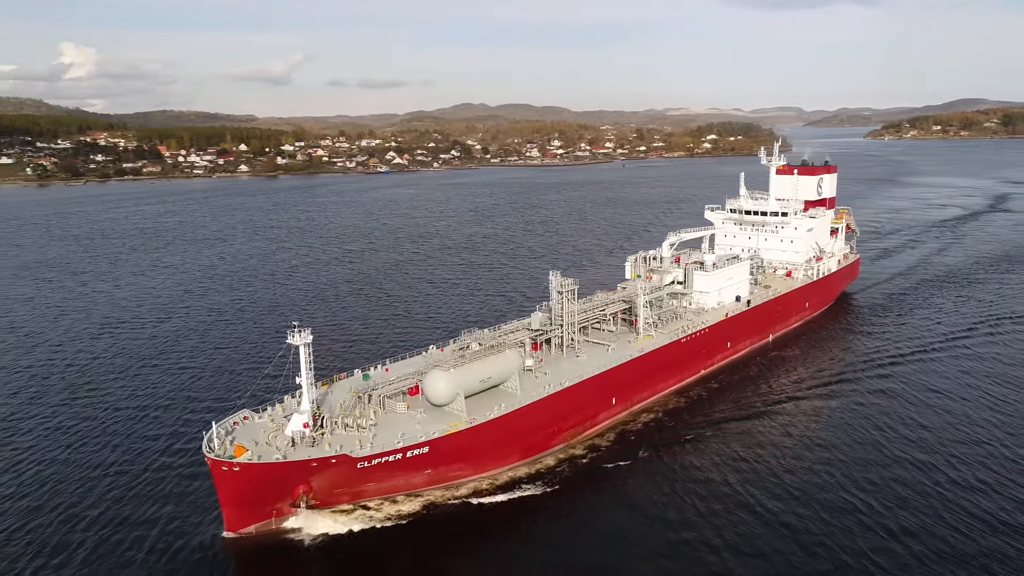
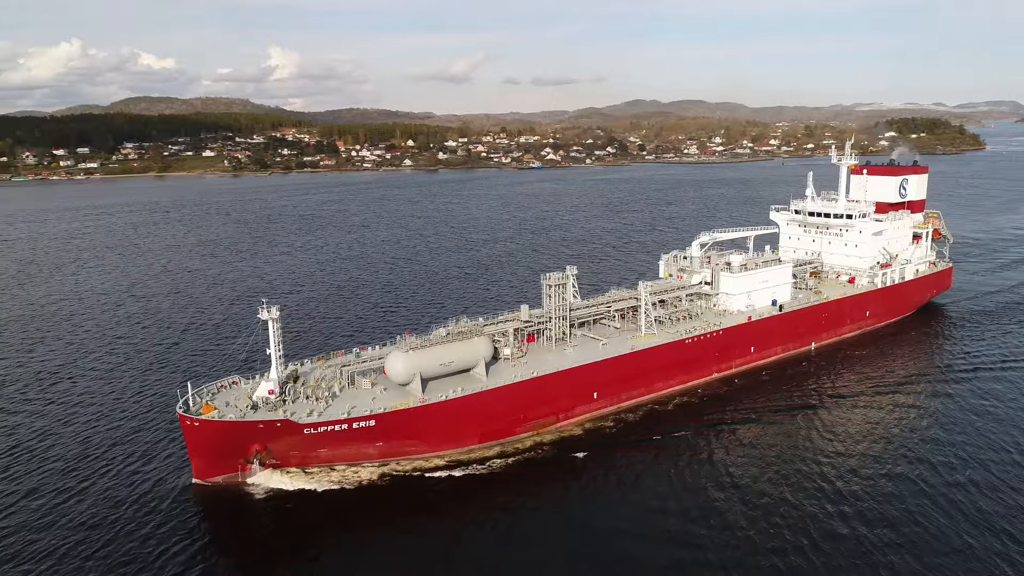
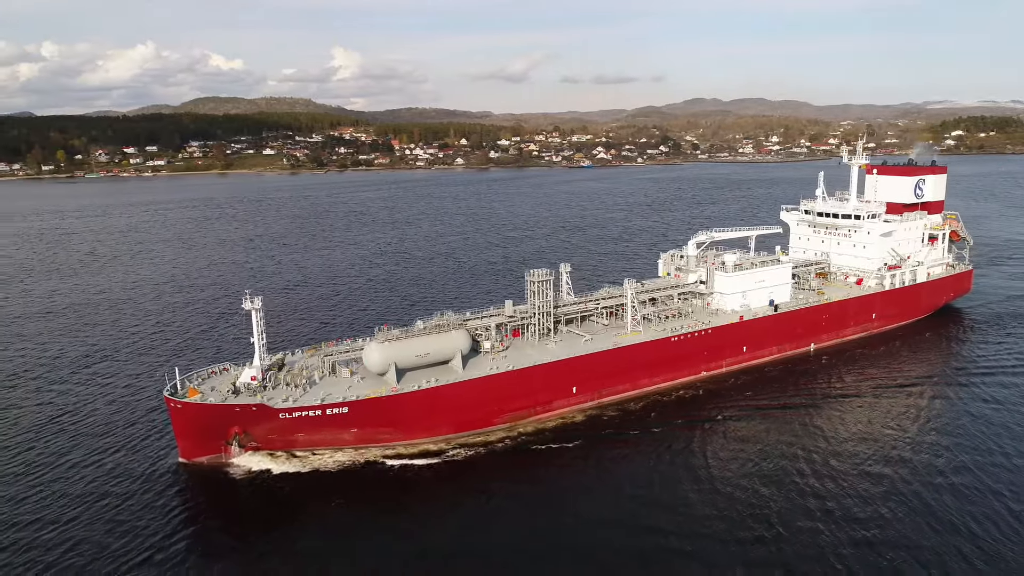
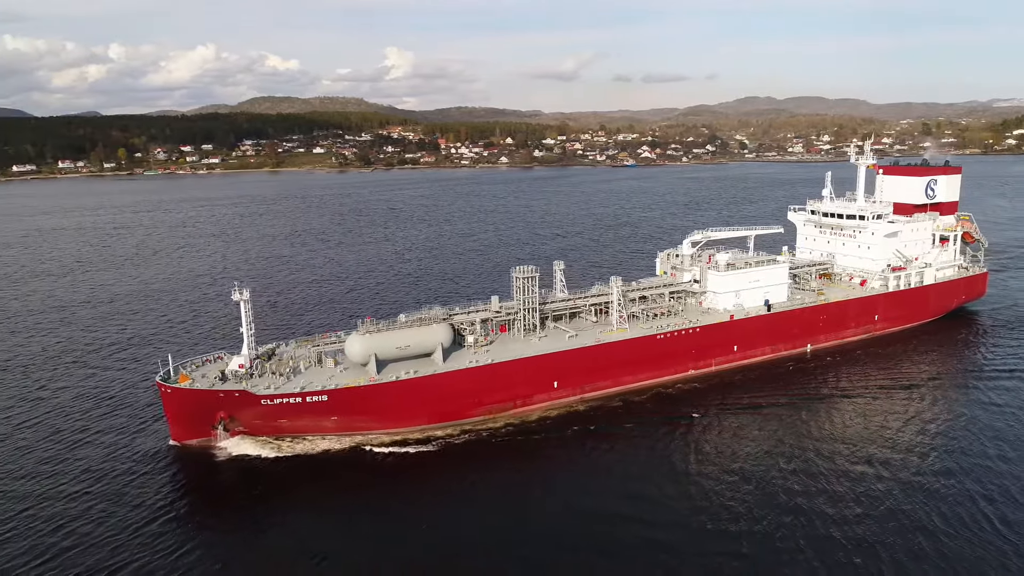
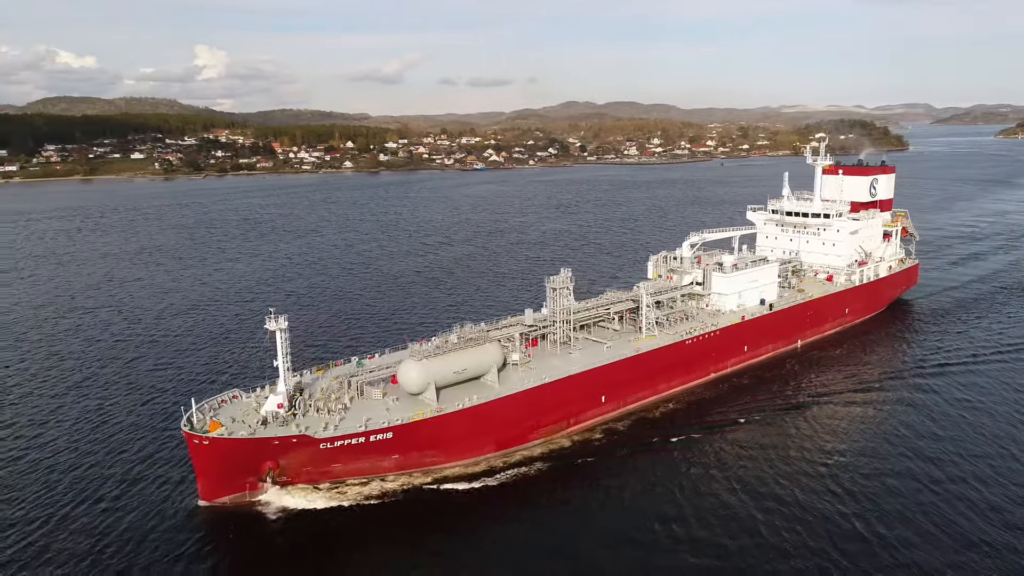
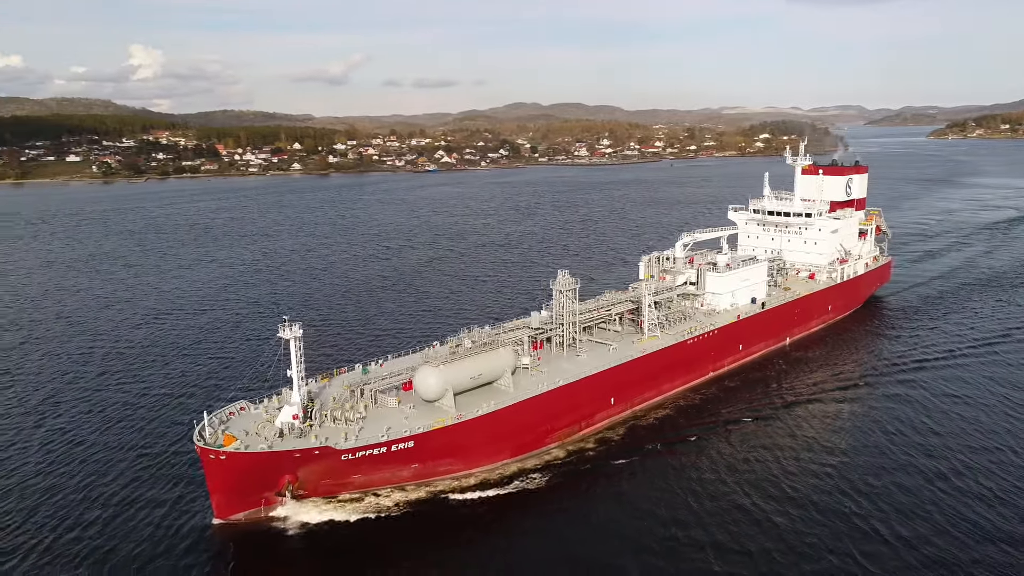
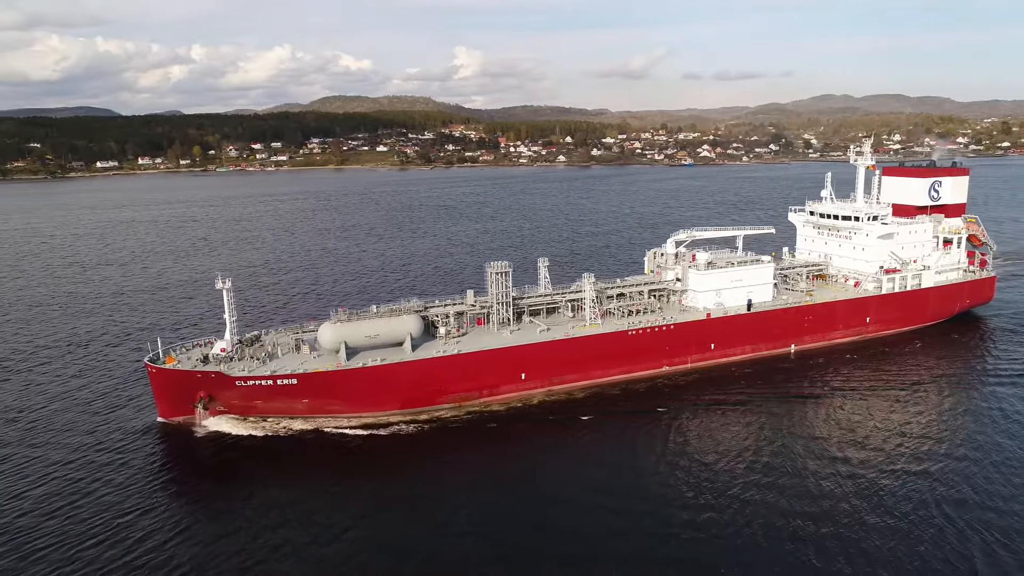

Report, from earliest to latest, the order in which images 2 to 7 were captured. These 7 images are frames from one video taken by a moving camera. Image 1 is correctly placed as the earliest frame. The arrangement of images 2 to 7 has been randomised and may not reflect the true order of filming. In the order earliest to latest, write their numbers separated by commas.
6, 5, 2, 3, 4, 7
